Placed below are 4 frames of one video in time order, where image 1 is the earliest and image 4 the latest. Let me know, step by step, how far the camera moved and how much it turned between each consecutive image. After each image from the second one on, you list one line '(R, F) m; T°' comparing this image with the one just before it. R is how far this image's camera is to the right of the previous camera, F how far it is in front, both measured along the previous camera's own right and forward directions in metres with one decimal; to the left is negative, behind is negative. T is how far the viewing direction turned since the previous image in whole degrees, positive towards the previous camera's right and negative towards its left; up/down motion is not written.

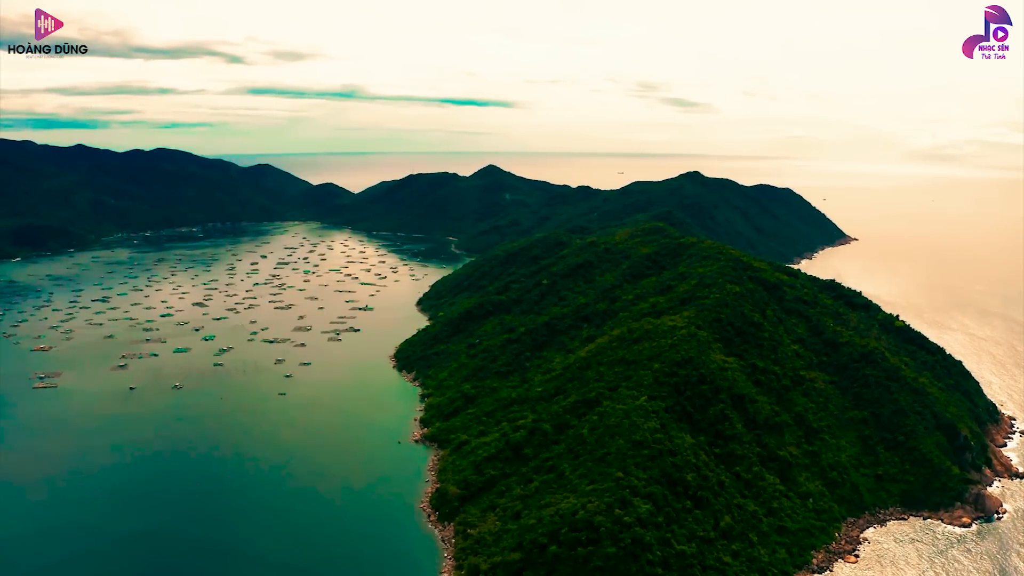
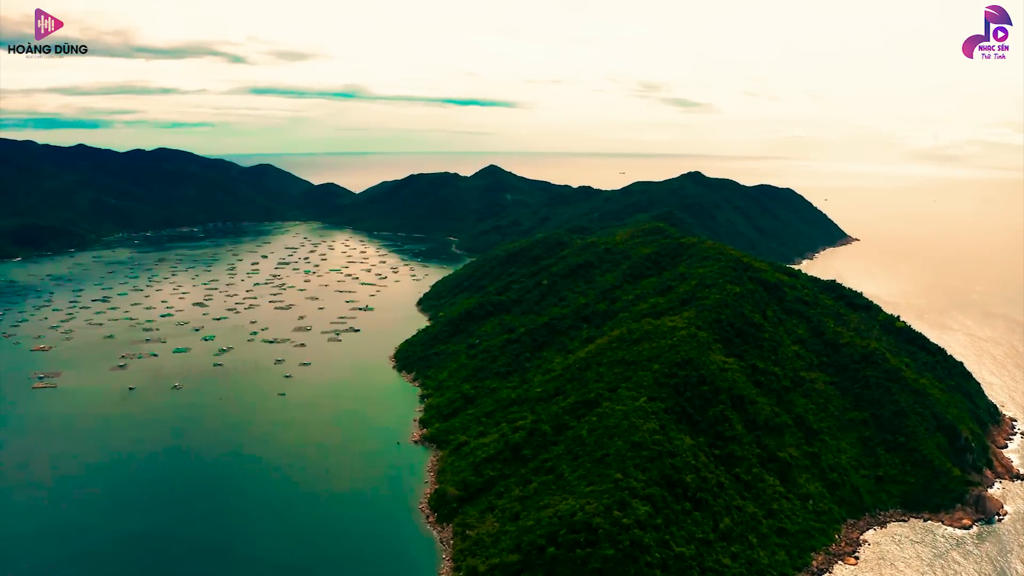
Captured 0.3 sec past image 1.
(+0.2, +0.2) m; 0°
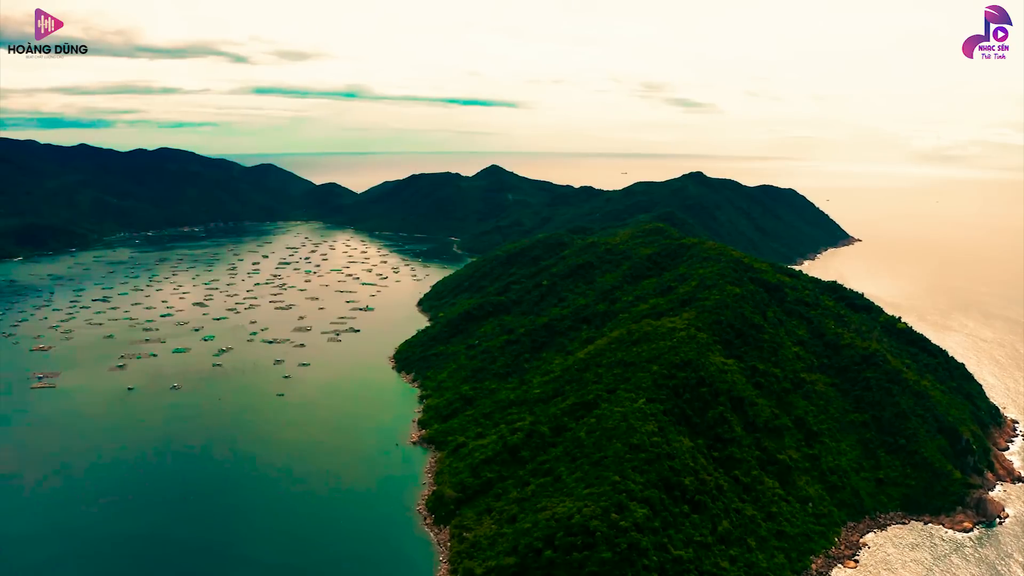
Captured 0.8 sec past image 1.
(+0.3, +0.3) m; 0°
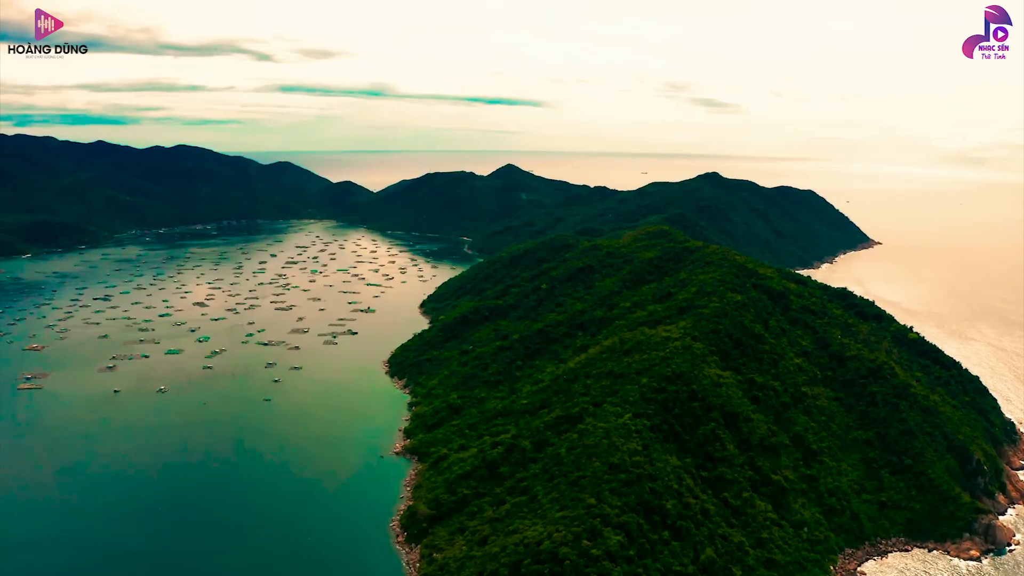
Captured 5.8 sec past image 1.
(+3.5, +2.8) m; -2°
